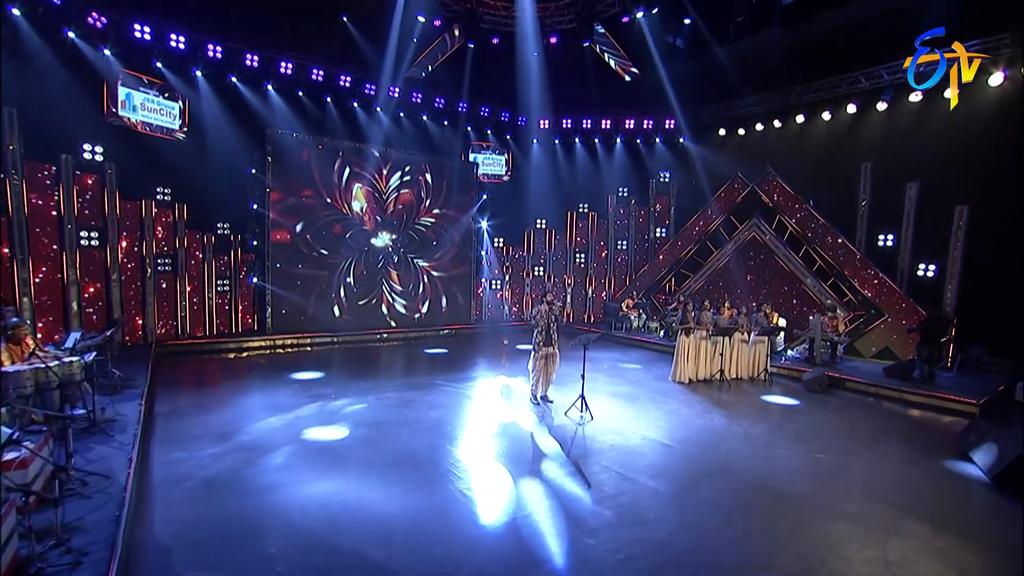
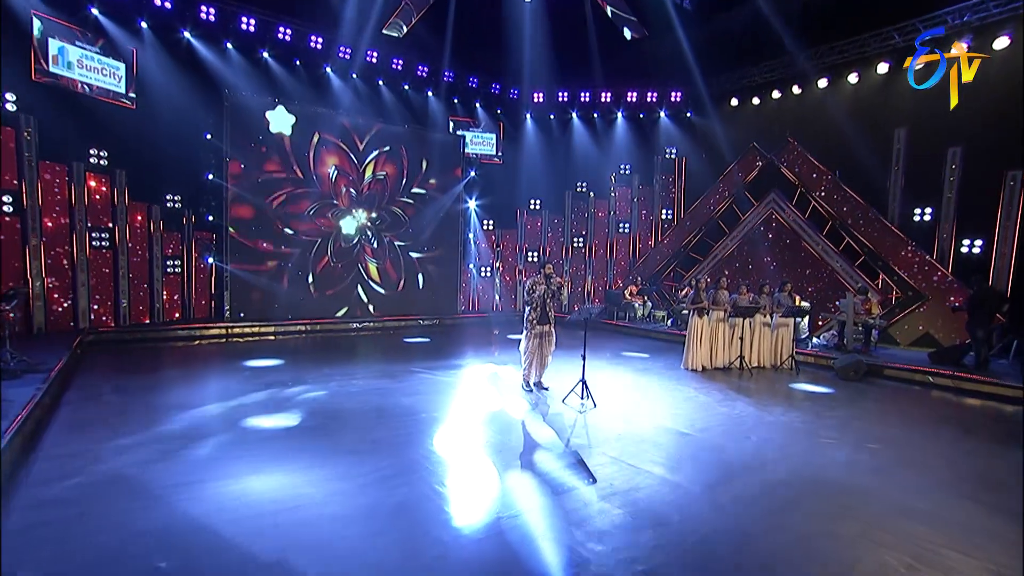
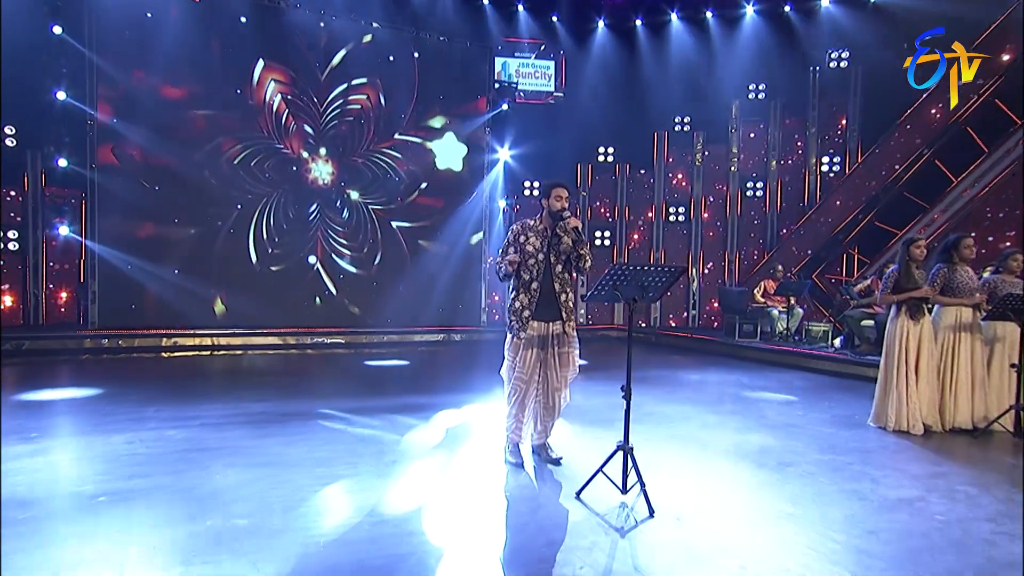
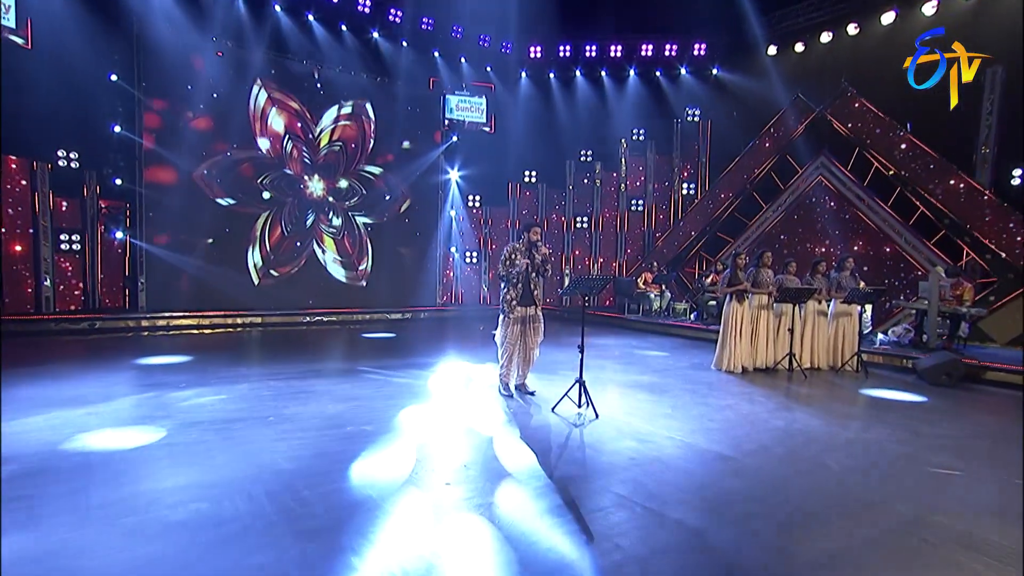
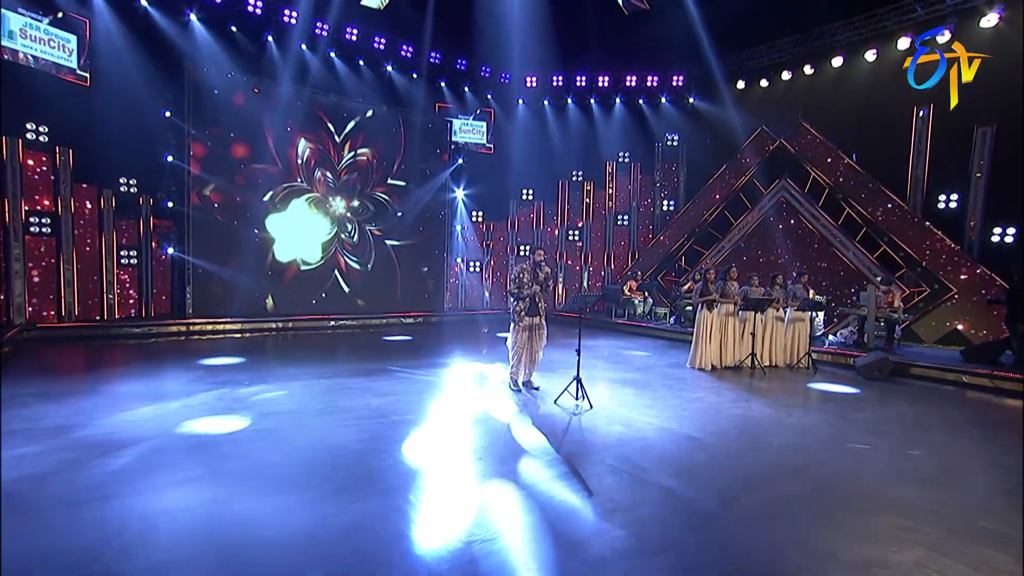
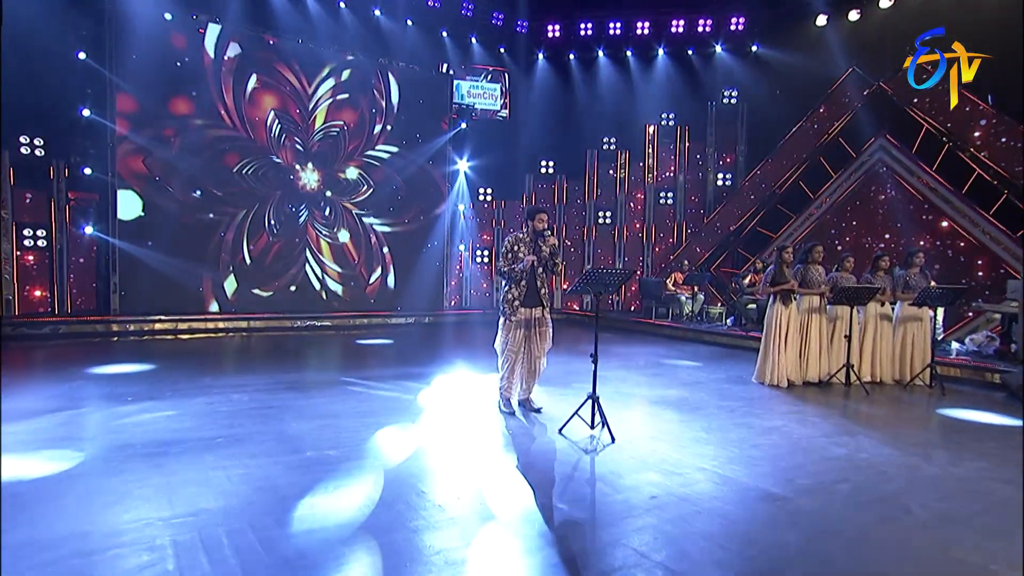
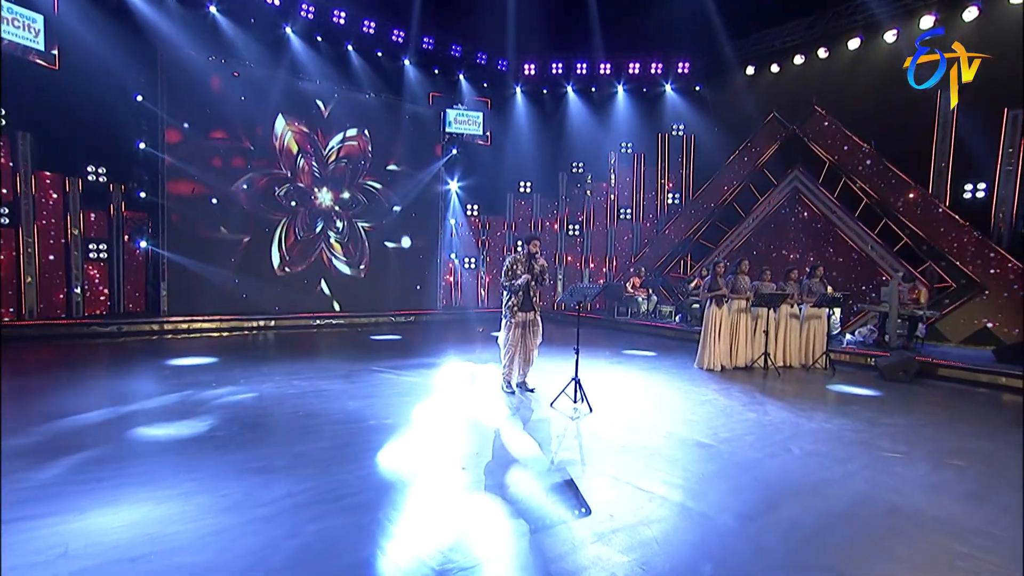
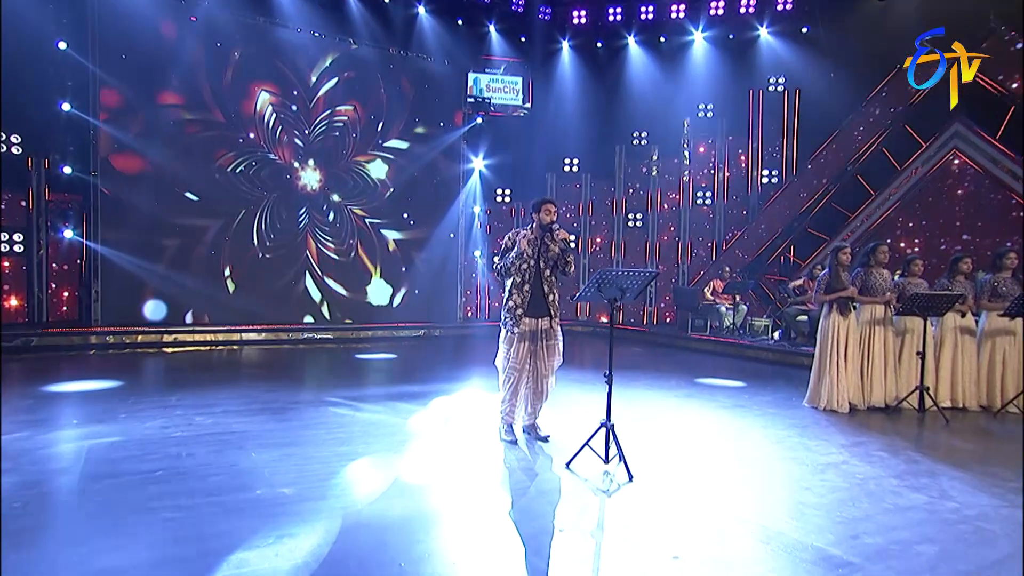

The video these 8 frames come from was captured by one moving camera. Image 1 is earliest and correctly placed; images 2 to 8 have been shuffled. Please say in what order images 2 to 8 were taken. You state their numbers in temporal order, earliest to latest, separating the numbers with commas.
2, 5, 7, 4, 6, 8, 3
